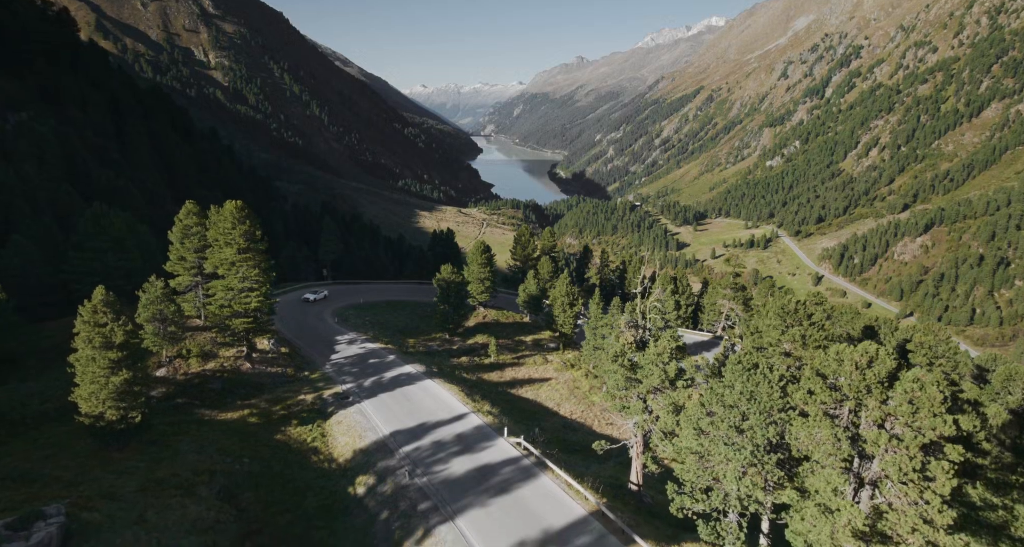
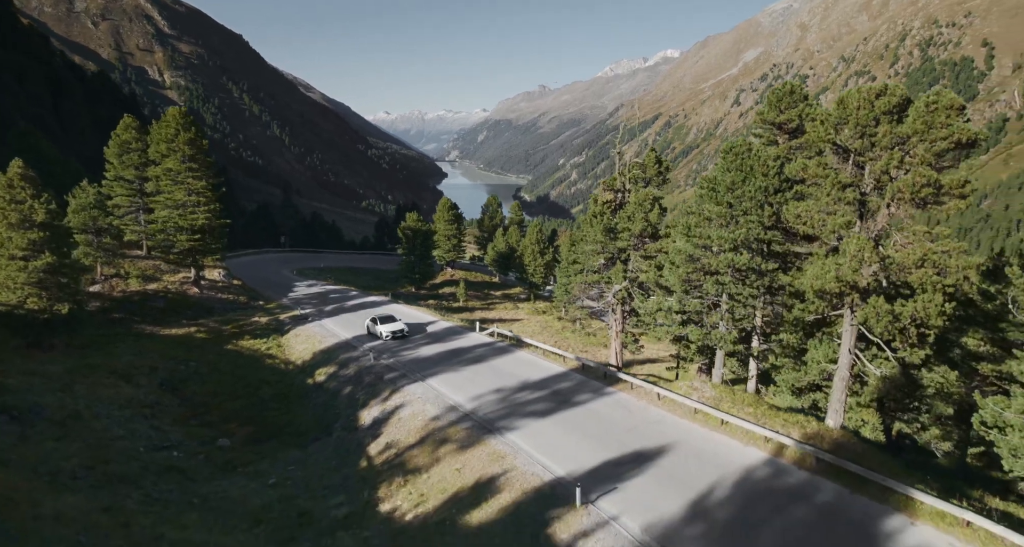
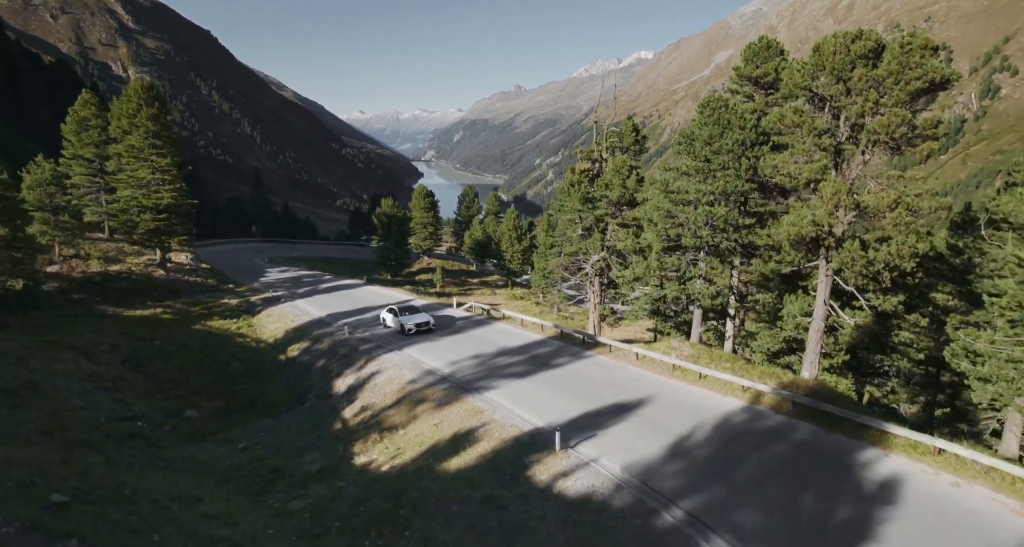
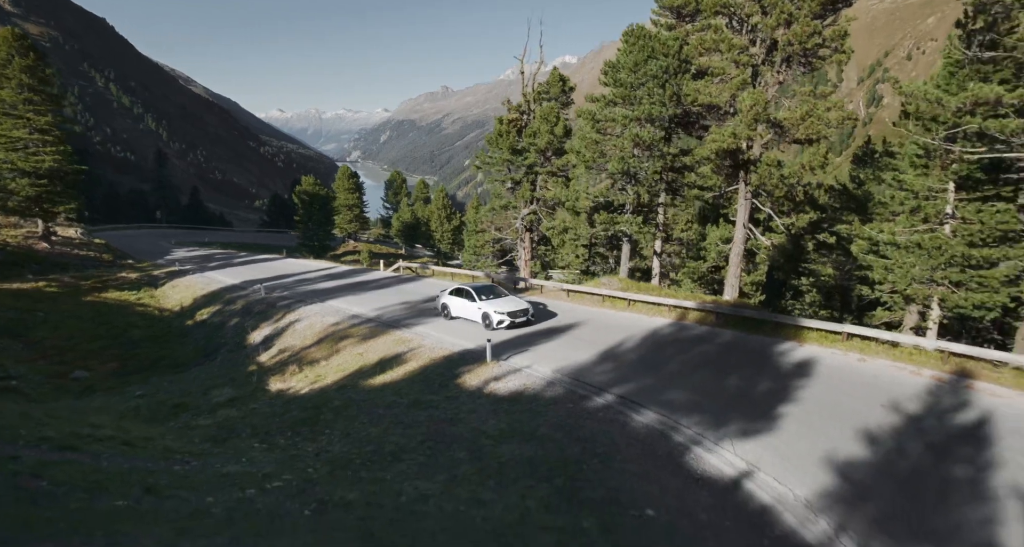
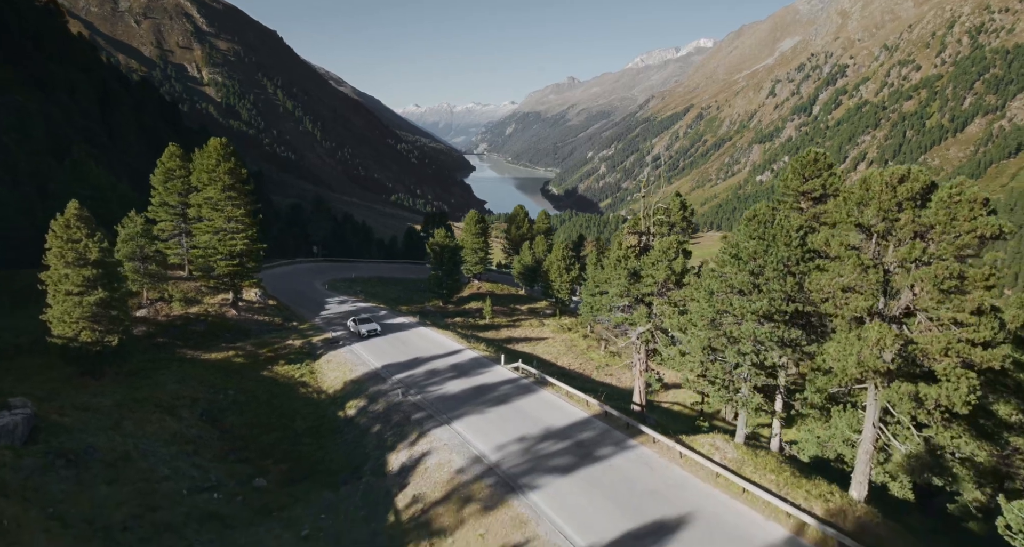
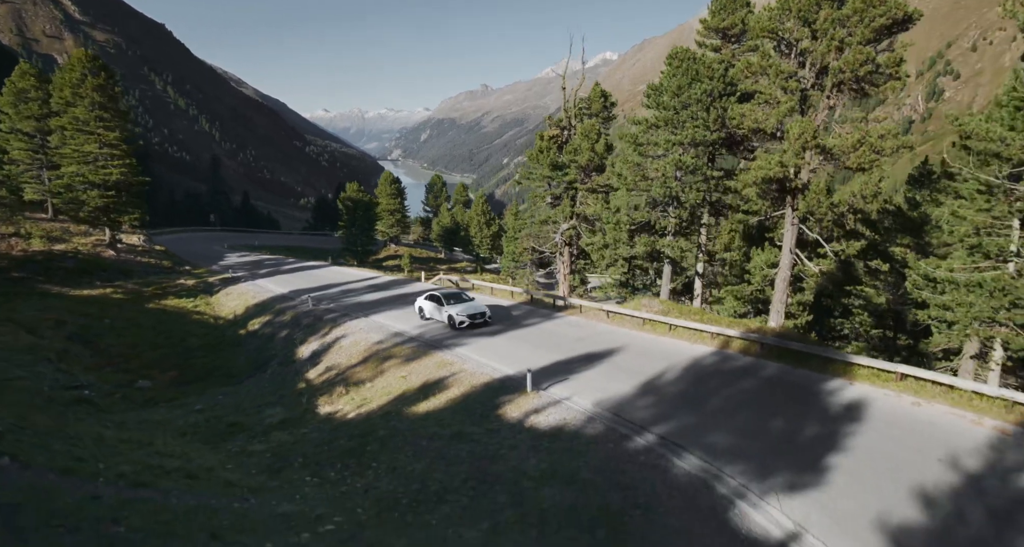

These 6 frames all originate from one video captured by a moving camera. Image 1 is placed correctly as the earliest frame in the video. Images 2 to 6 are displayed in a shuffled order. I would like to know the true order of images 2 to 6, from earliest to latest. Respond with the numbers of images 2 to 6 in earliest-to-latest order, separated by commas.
5, 2, 3, 6, 4
